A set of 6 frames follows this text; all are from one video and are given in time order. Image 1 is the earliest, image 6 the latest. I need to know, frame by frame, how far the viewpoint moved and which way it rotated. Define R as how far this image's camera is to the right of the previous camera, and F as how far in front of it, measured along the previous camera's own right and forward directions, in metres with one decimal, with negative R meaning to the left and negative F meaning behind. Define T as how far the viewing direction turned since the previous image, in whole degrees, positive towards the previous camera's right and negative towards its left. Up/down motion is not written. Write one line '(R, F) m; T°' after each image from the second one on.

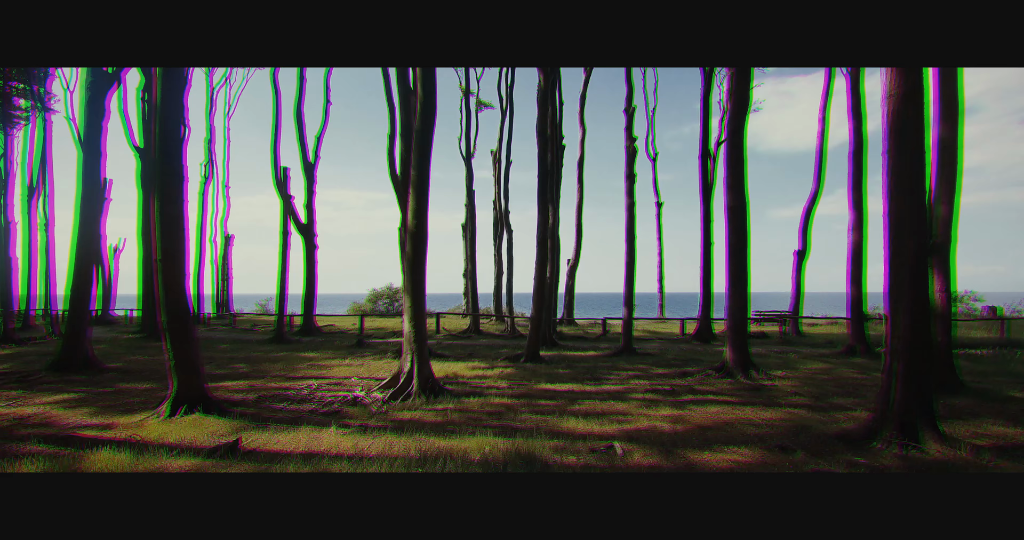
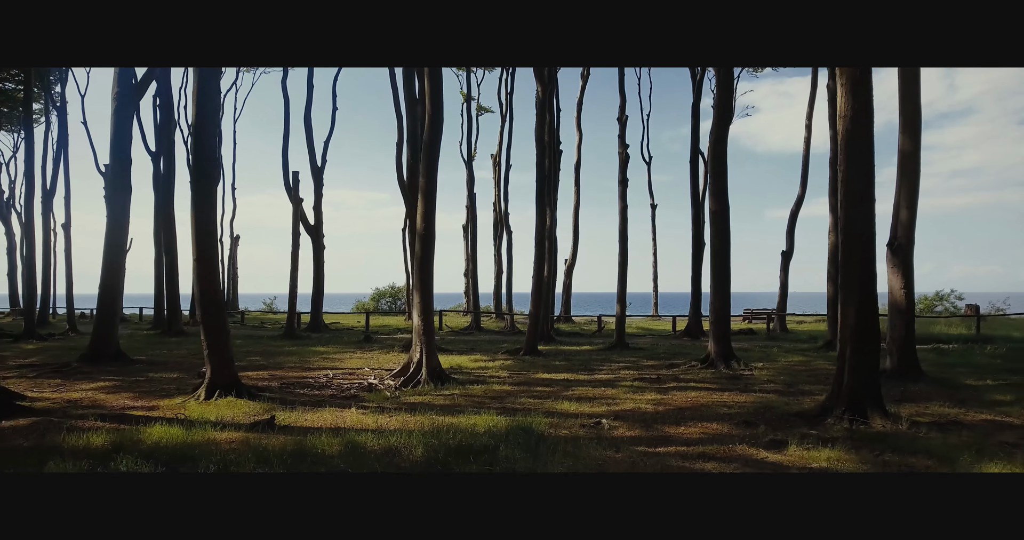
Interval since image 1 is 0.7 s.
(0.0, -0.9) m; 0°
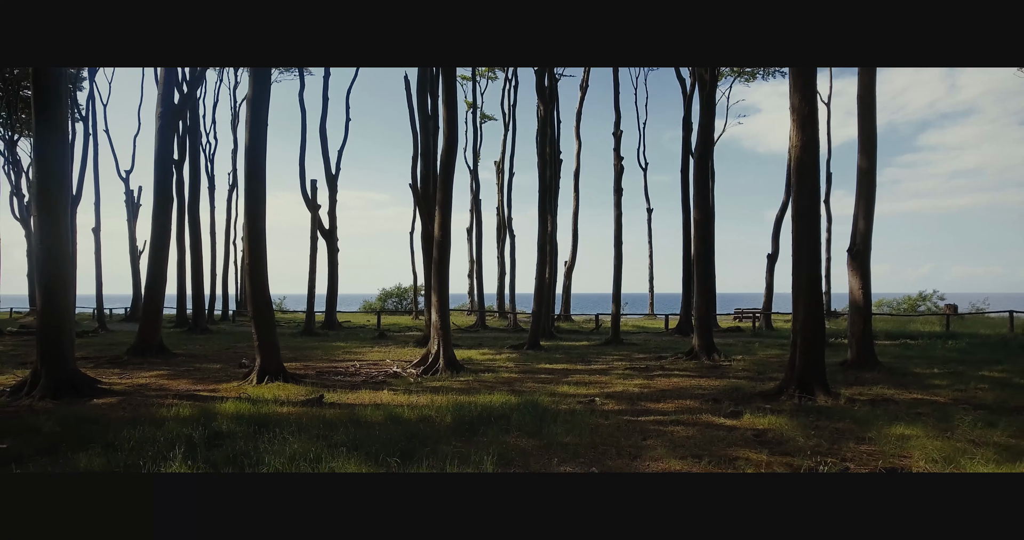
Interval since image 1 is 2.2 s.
(-0.1, -1.5) m; 0°
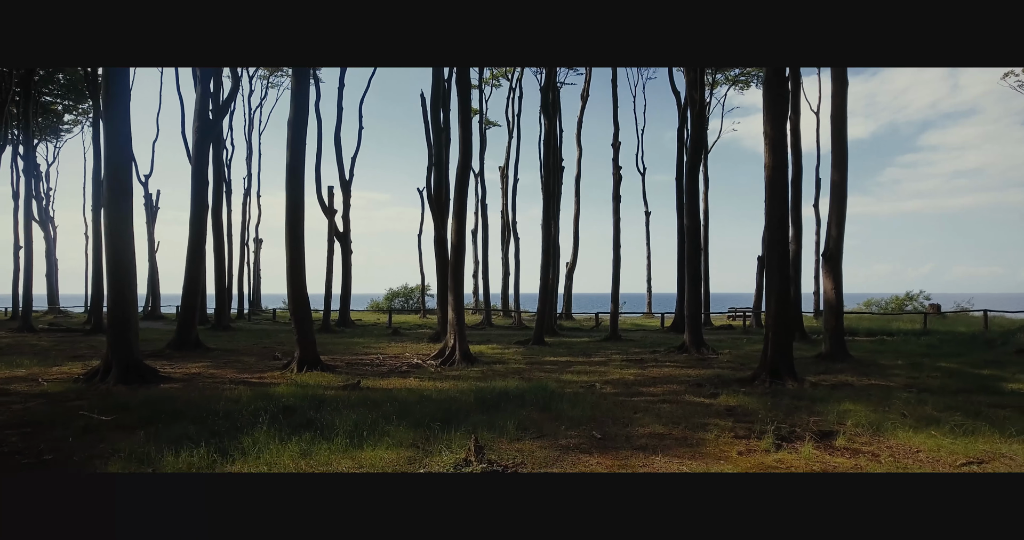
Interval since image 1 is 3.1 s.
(-0.2, -1.4) m; 0°
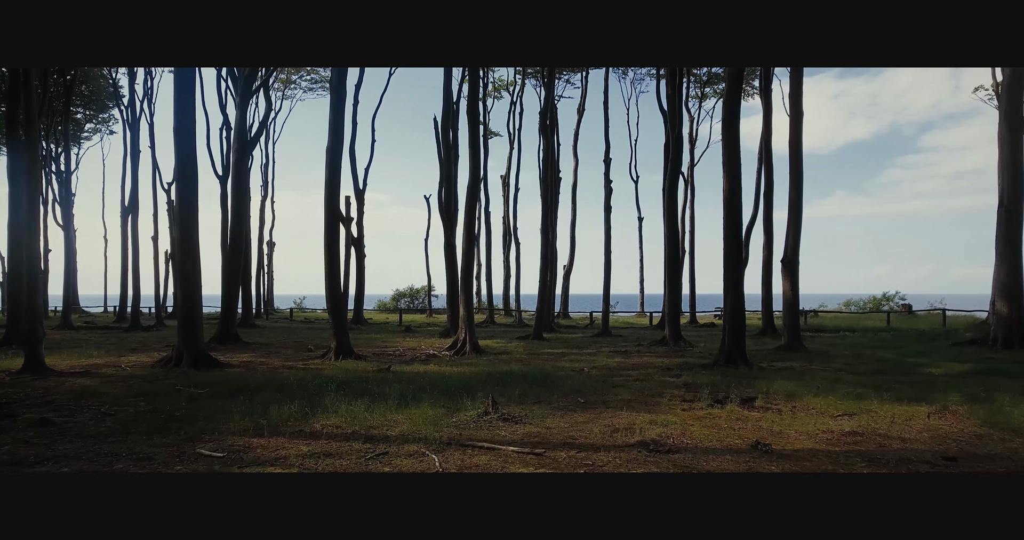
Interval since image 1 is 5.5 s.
(-0.1, -2.2) m; 0°
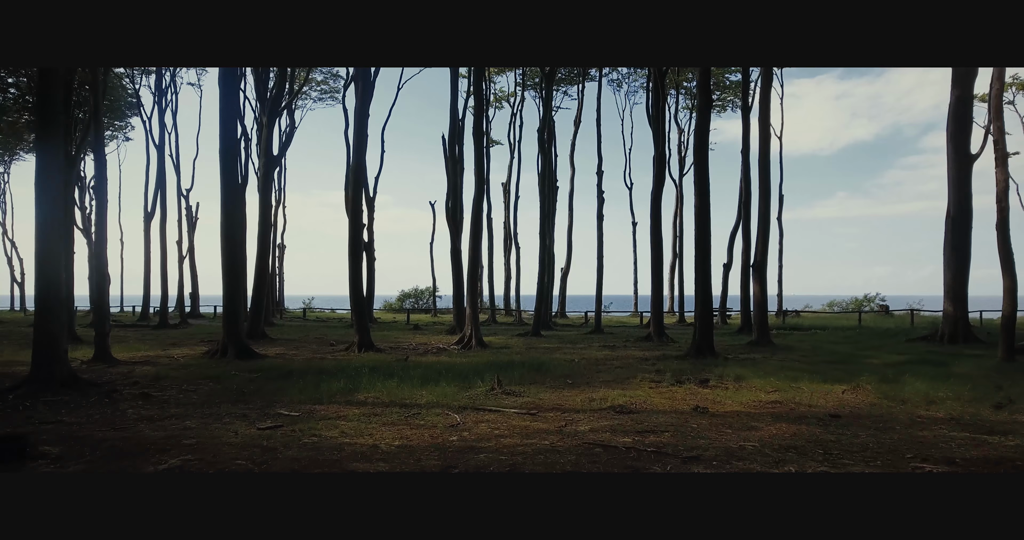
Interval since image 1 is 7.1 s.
(0.0, -2.0) m; 0°
